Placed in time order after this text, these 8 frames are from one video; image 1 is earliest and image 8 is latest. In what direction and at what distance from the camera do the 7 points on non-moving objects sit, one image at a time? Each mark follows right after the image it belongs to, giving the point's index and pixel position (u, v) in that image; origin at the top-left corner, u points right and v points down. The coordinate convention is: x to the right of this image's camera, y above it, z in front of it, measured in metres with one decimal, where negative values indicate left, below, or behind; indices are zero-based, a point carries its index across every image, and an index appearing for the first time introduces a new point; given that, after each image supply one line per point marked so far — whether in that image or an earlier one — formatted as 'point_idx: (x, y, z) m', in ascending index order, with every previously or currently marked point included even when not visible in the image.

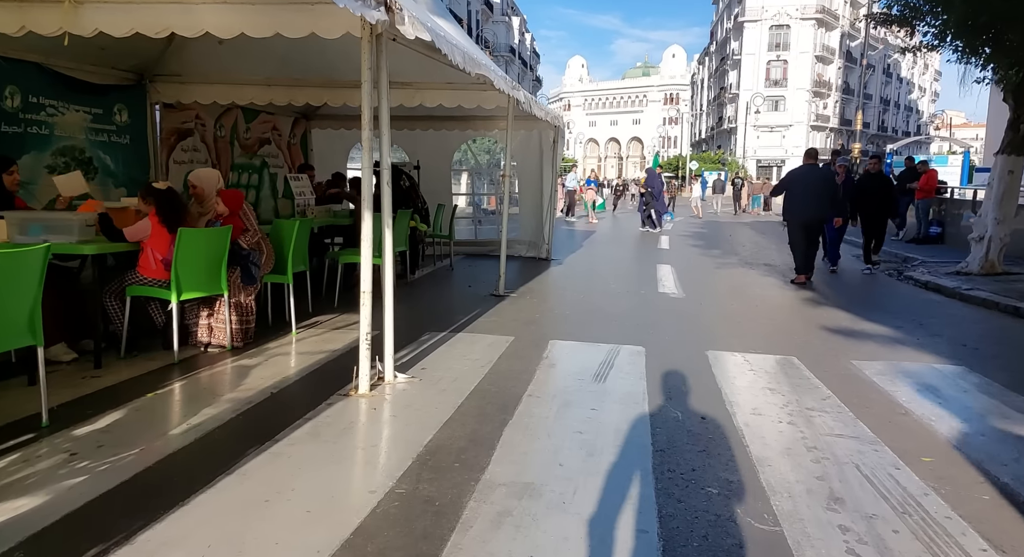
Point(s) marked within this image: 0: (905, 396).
0: (+2.7, -0.8, +4.1) m
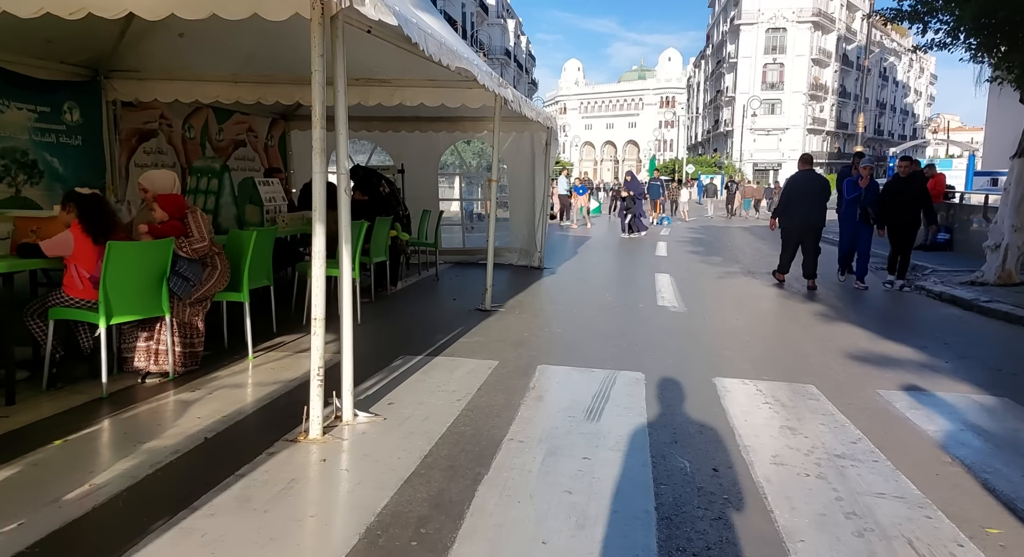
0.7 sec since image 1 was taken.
0: (+2.6, -0.9, +3.5) m
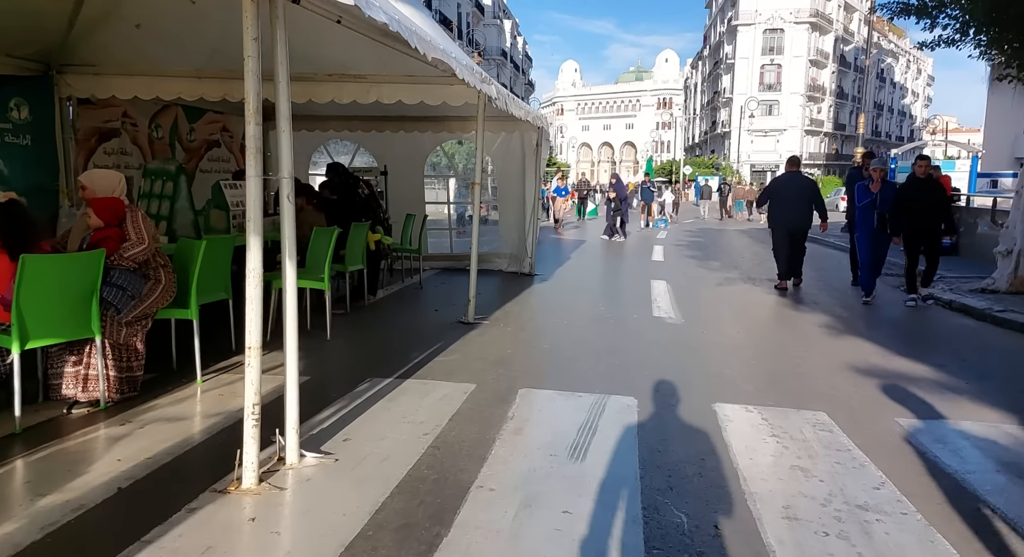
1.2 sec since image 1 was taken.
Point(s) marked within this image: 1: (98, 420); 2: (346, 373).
0: (+2.4, -1.0, +3.1) m
1: (-2.5, -0.8, +3.6) m
2: (-1.3, -0.7, +4.6) m
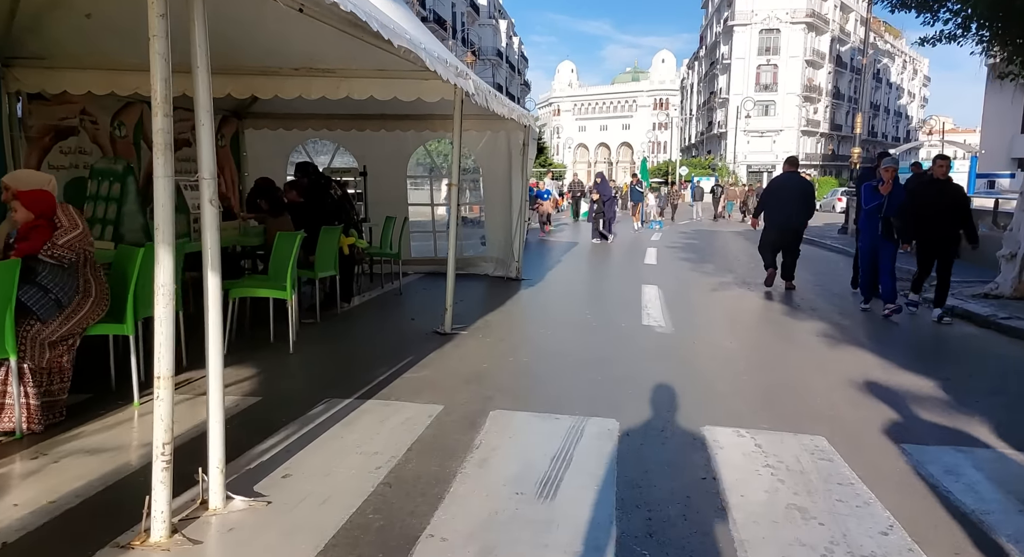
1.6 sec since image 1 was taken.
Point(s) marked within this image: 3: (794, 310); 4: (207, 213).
0: (+2.2, -1.1, +2.7) m
1: (-2.7, -0.9, +3.2) m
2: (-1.5, -0.8, +4.2) m
3: (+3.7, -0.4, +7.8) m
4: (-1.3, +0.3, +2.5) m
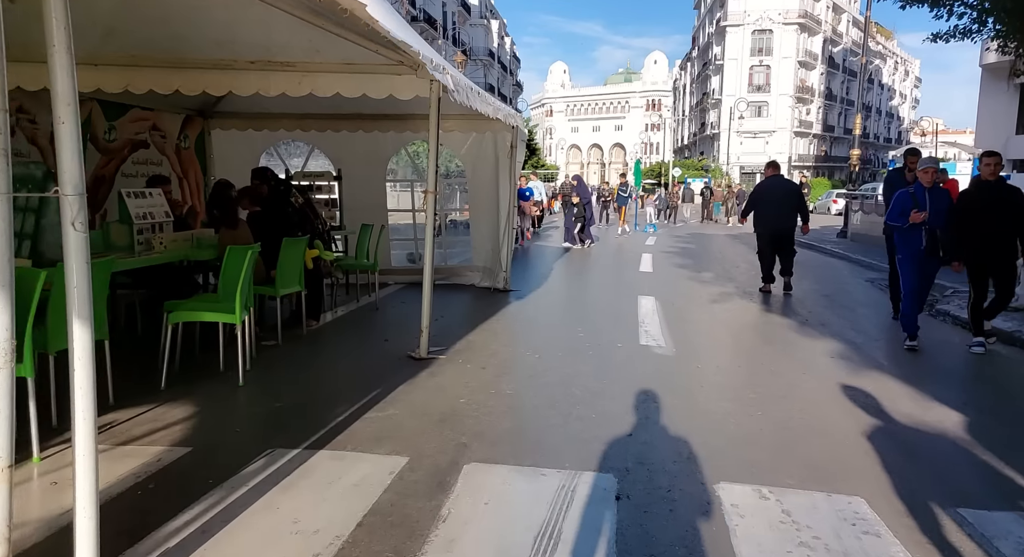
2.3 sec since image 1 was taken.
0: (+2.1, -1.3, +2.1) m
1: (-2.8, -1.1, +2.5) m
2: (-1.6, -1.0, +3.6) m
3: (+3.5, -0.6, +7.2) m
4: (-1.4, +0.1, +1.9) m
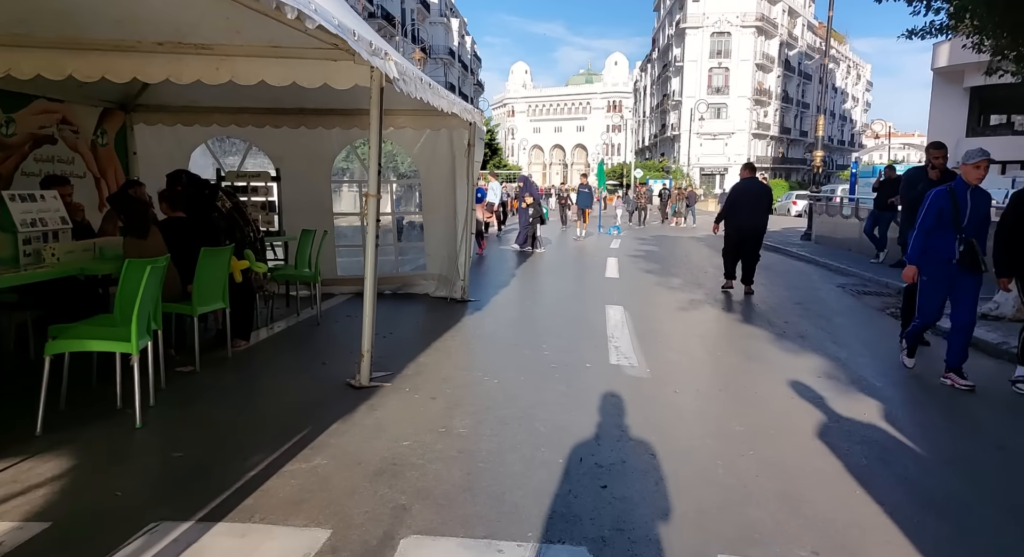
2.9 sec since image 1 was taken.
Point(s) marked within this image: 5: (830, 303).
0: (+2.0, -1.4, +1.6) m
1: (-3.0, -1.2, +1.7) m
2: (-1.8, -1.1, +2.8) m
3: (+3.0, -0.7, +6.8) m
4: (-1.5, 0.0, +1.1) m
5: (+4.7, -0.4, +8.9) m
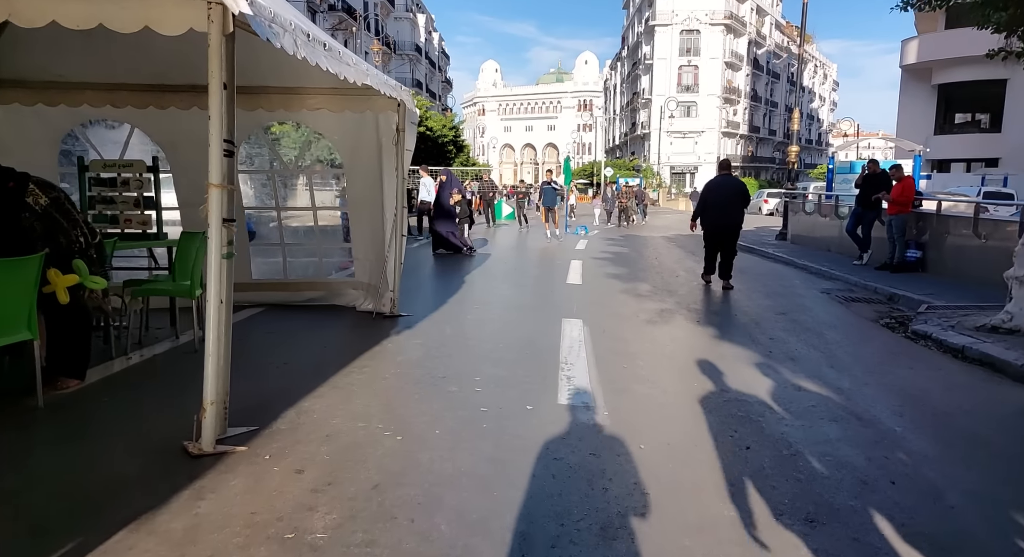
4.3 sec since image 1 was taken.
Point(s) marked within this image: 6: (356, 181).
0: (+1.6, -1.5, +0.4) m
1: (-3.4, -1.4, +0.3) m
2: (-2.3, -1.2, +1.5) m
3: (+2.4, -0.8, +5.6) m
4: (-1.9, -0.1, -0.2) m
5: (+4.0, -0.5, +7.8) m
6: (-1.8, +1.2, +7.2) m
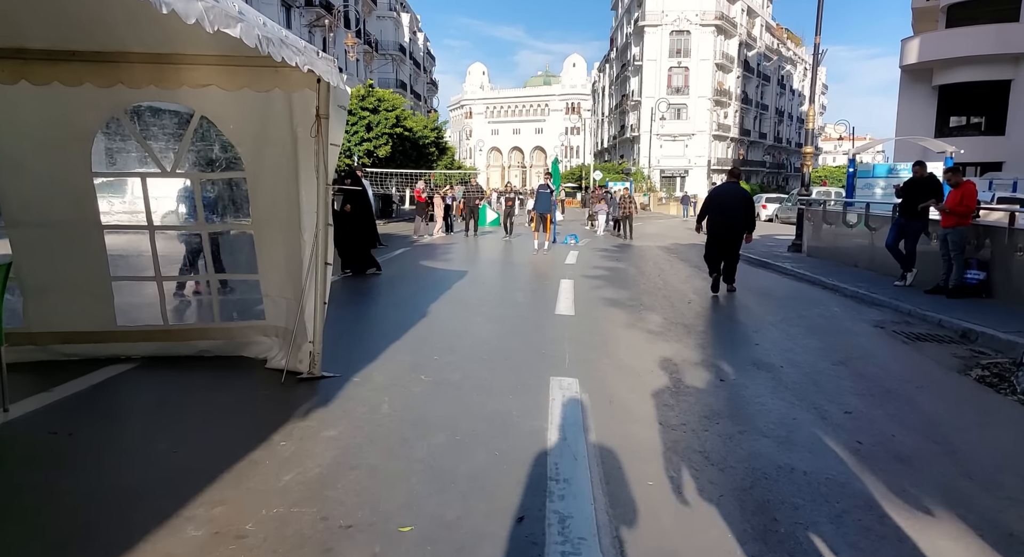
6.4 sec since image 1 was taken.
0: (+1.4, -1.8, -1.6) m
1: (-3.5, -1.7, -1.7) m
2: (-2.4, -1.6, -0.6) m
3: (+2.2, -1.1, +3.7) m
4: (-2.0, -0.5, -2.2) m
5: (+3.7, -0.8, +5.9) m
6: (-2.1, +0.8, +5.2) m
